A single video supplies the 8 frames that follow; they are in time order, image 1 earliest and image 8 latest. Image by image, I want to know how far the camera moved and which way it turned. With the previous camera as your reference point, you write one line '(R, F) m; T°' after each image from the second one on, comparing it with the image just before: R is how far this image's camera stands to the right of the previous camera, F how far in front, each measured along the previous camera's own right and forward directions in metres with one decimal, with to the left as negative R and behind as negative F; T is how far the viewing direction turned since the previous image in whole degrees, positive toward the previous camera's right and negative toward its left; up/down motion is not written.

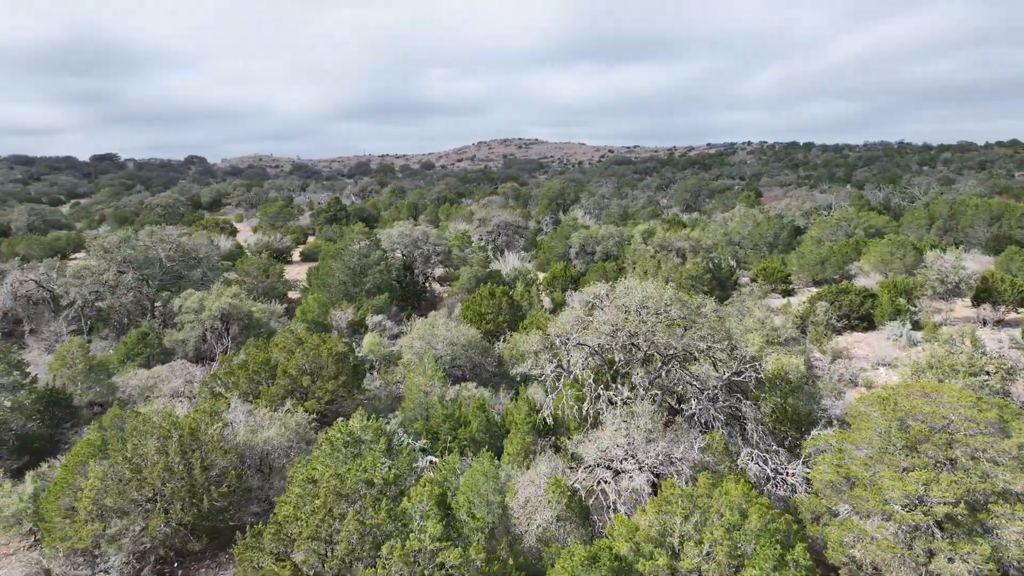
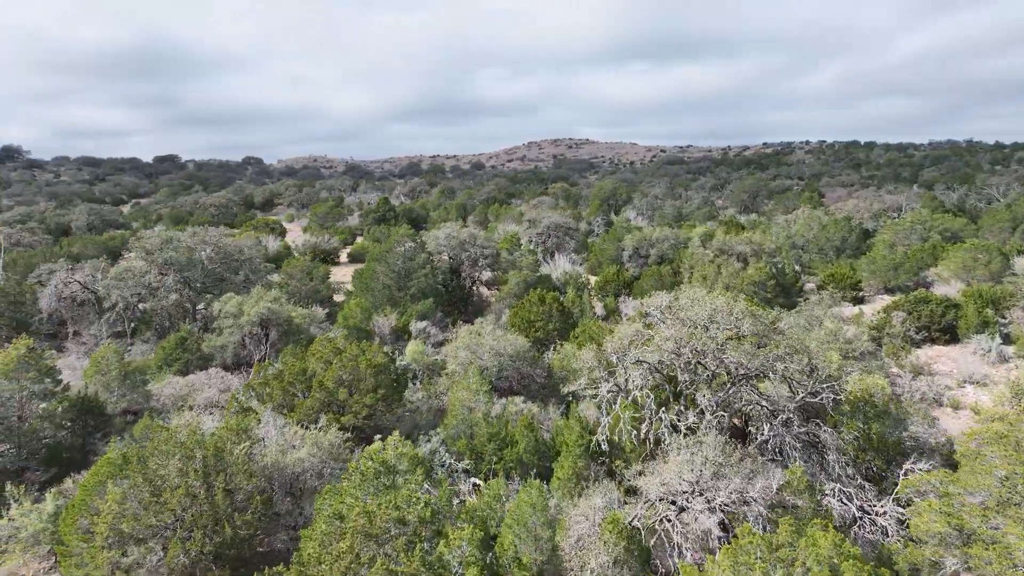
(0.0, +0.9) m; -4°
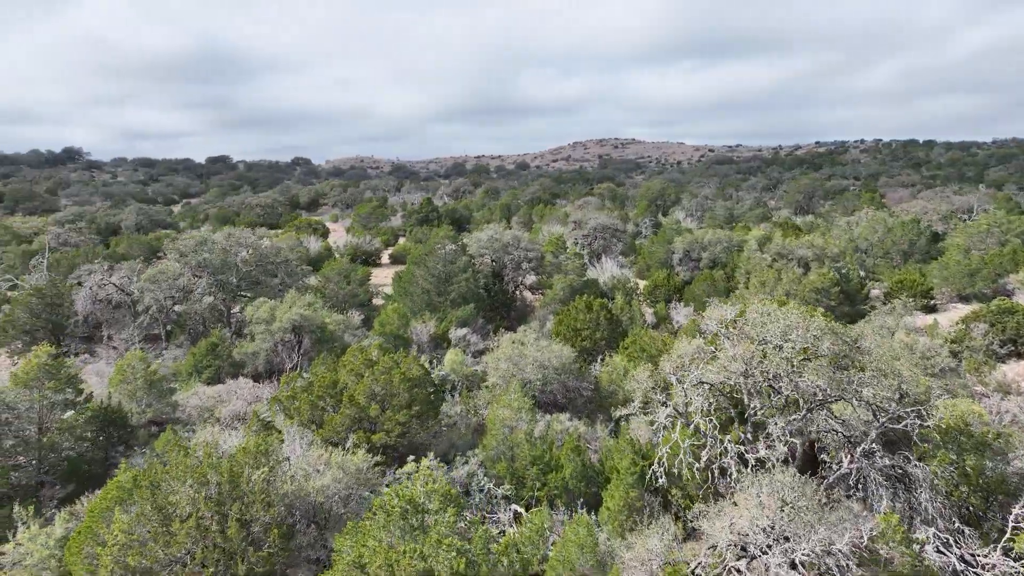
(0.0, +0.9) m; -3°
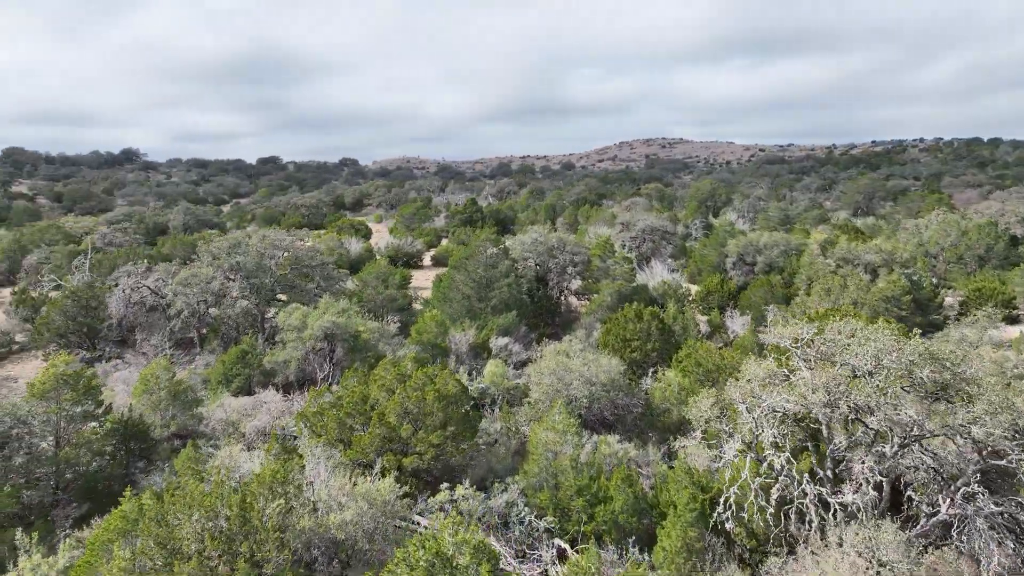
(0.0, +0.9) m; -4°
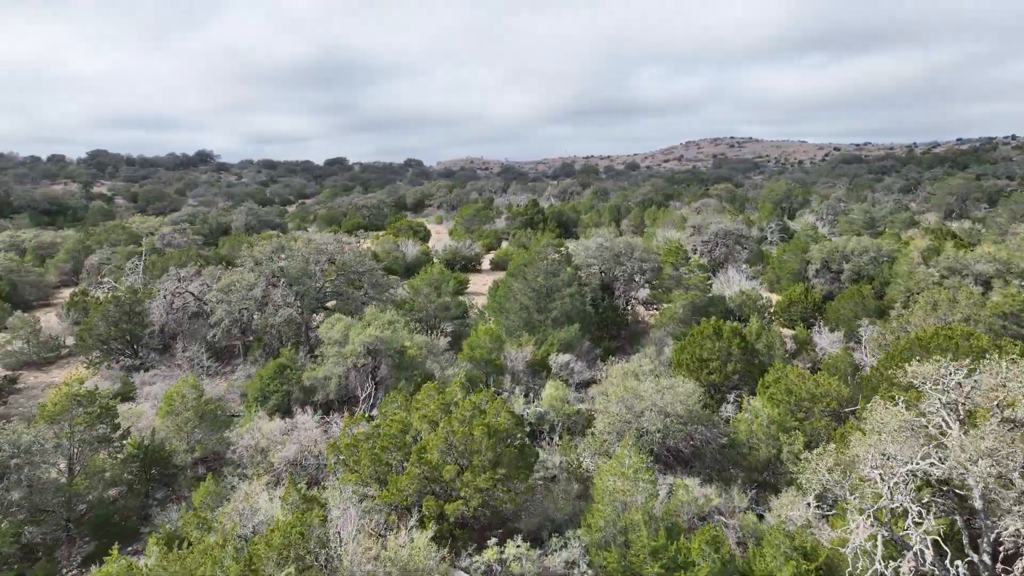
(0.0, +1.3) m; -5°
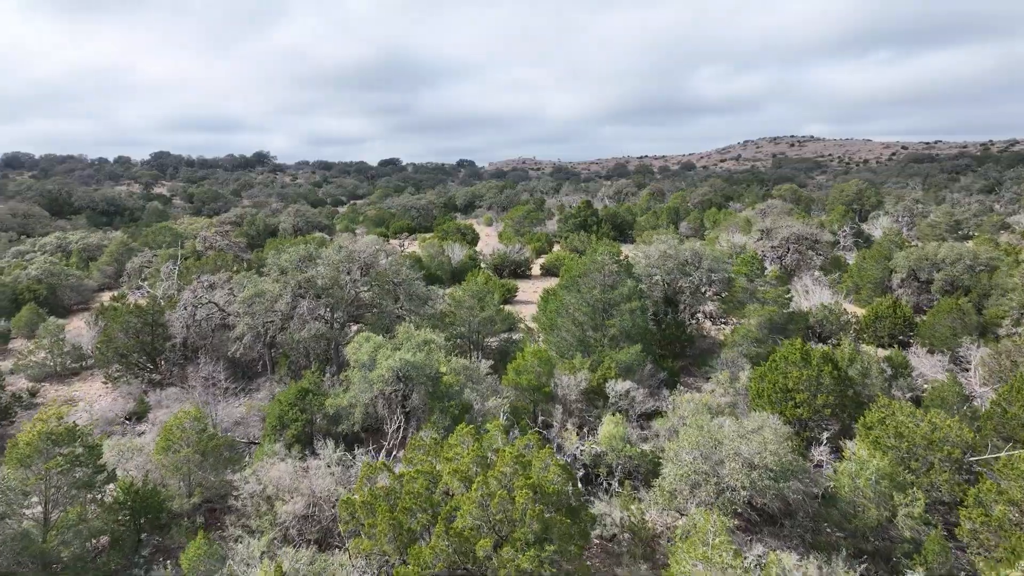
(0.0, +1.6) m; -4°
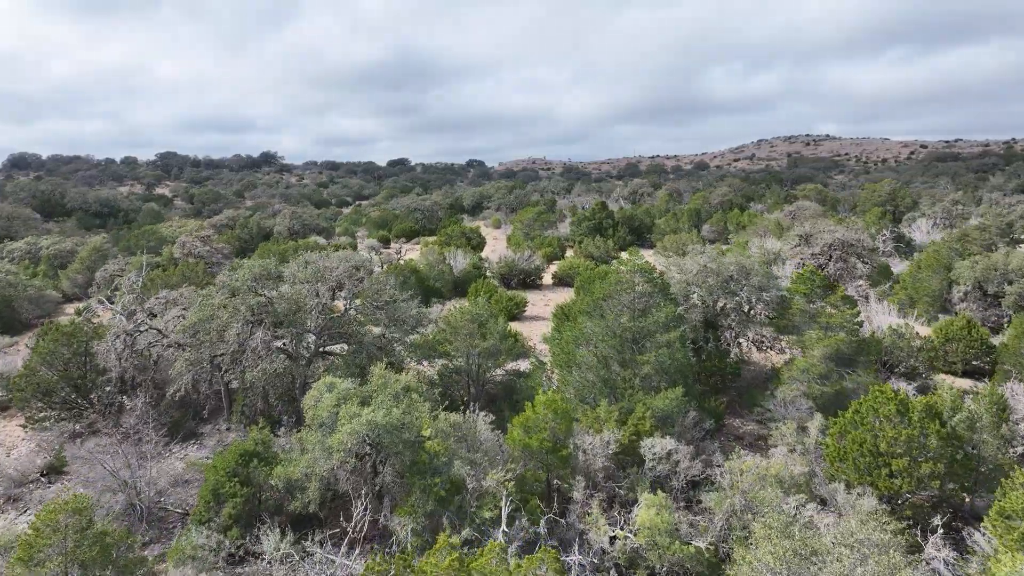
(0.0, +2.5) m; -1°
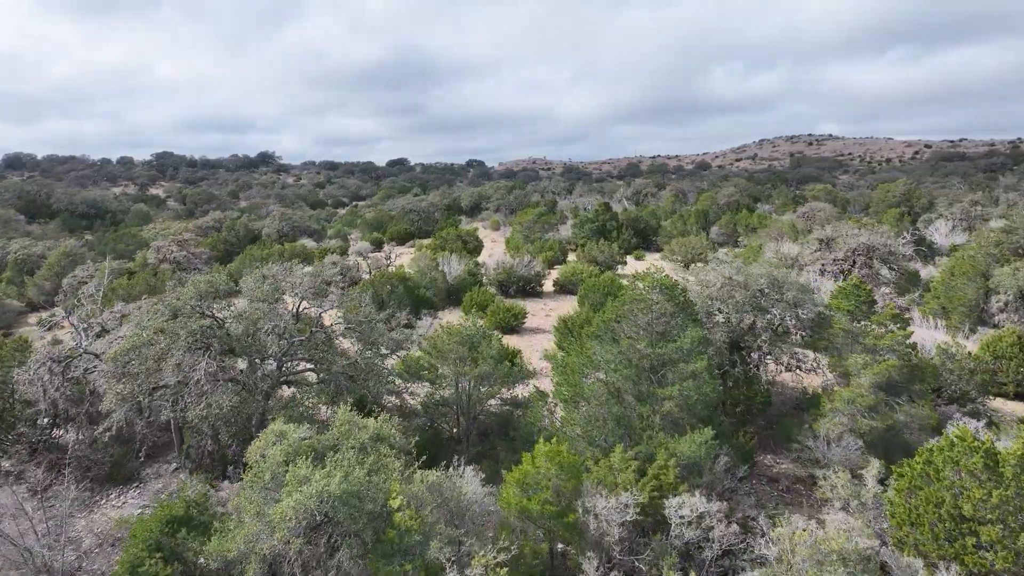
(+0.1, +1.6) m; 0°
